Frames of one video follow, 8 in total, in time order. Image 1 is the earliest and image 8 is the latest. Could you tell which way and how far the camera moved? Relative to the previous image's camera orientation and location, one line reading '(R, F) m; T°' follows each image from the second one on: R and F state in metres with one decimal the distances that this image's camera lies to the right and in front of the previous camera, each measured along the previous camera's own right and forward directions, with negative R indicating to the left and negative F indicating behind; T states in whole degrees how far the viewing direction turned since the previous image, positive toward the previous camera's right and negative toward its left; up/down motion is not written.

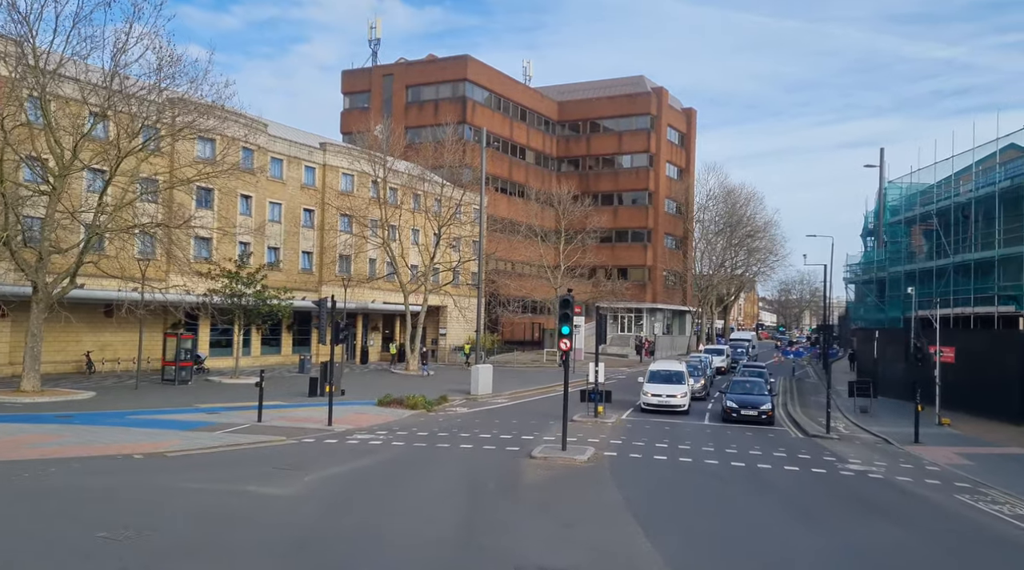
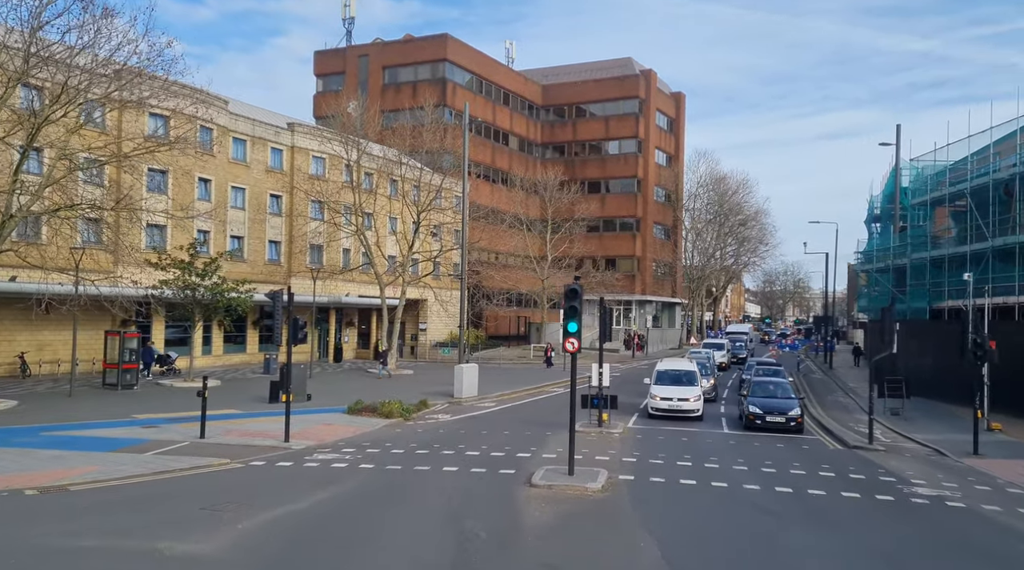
(-0.2, +3.2) m; +1°
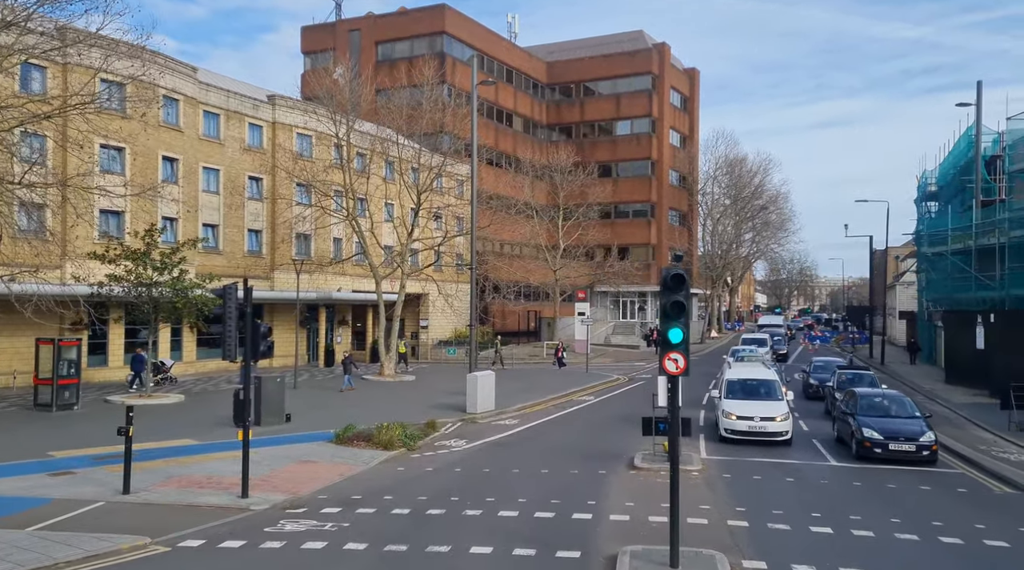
(-0.8, +5.0) m; 0°
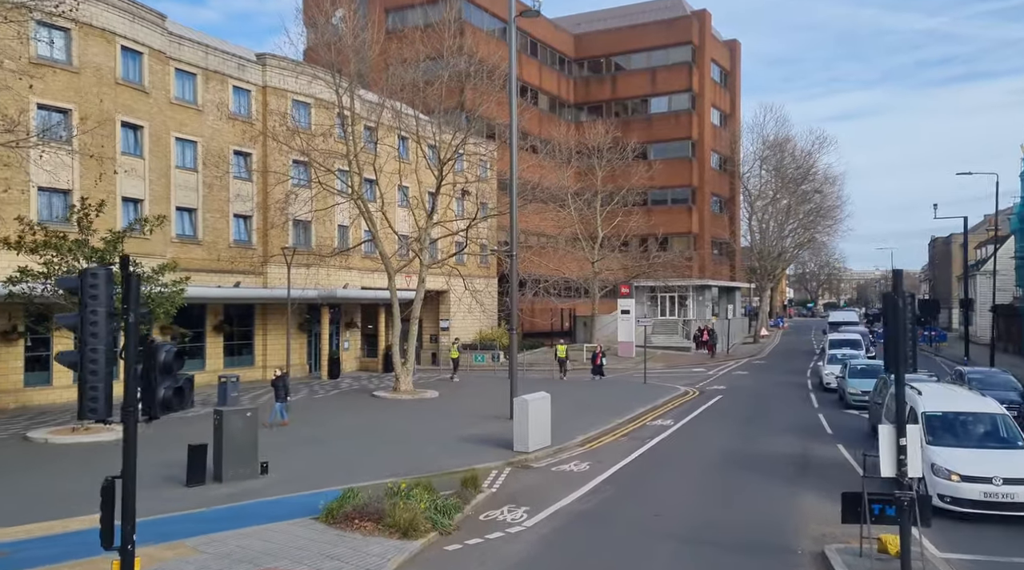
(-1.1, +6.3) m; -1°
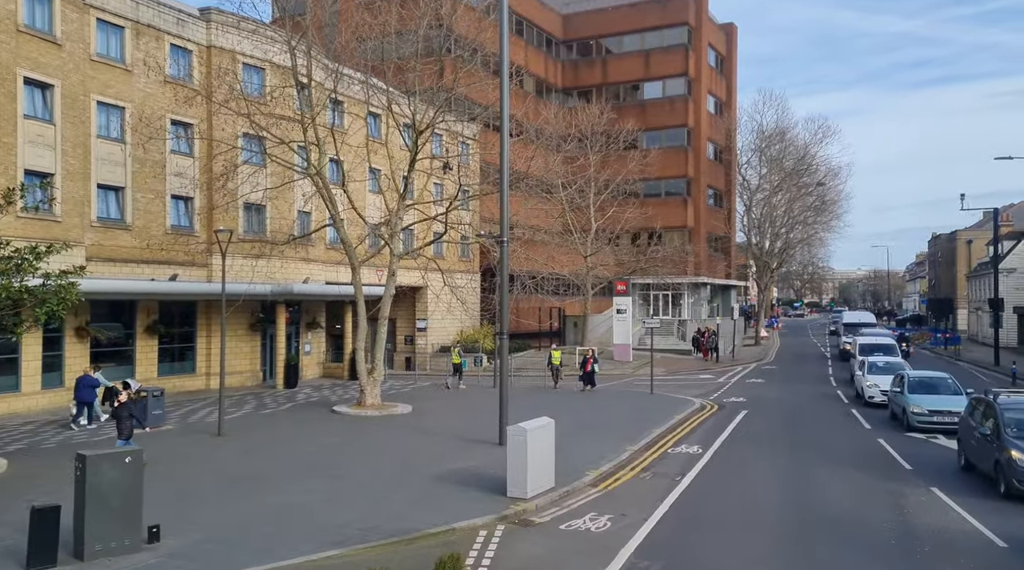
(-0.2, +4.2) m; +2°
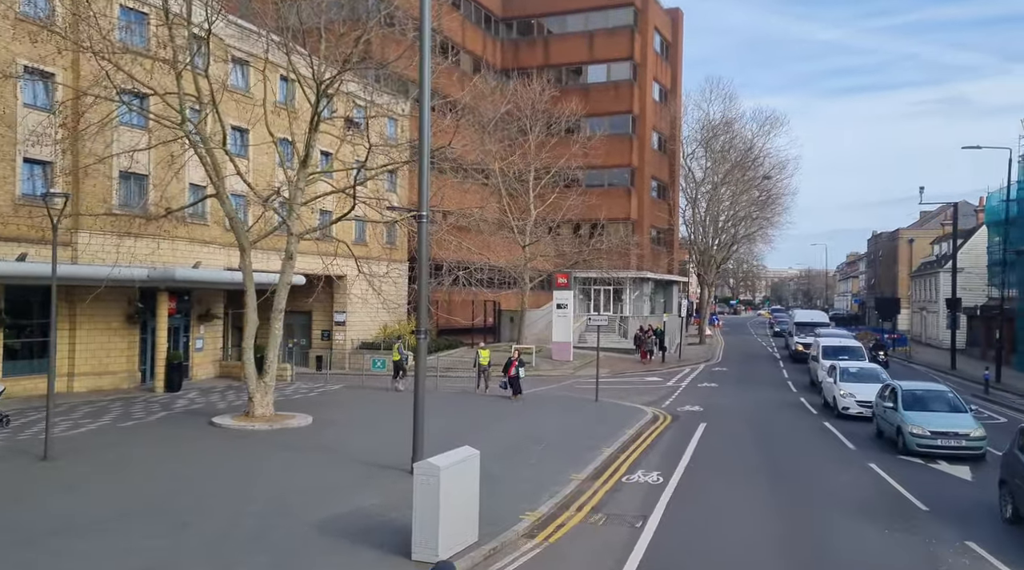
(+0.3, +3.5) m; +5°
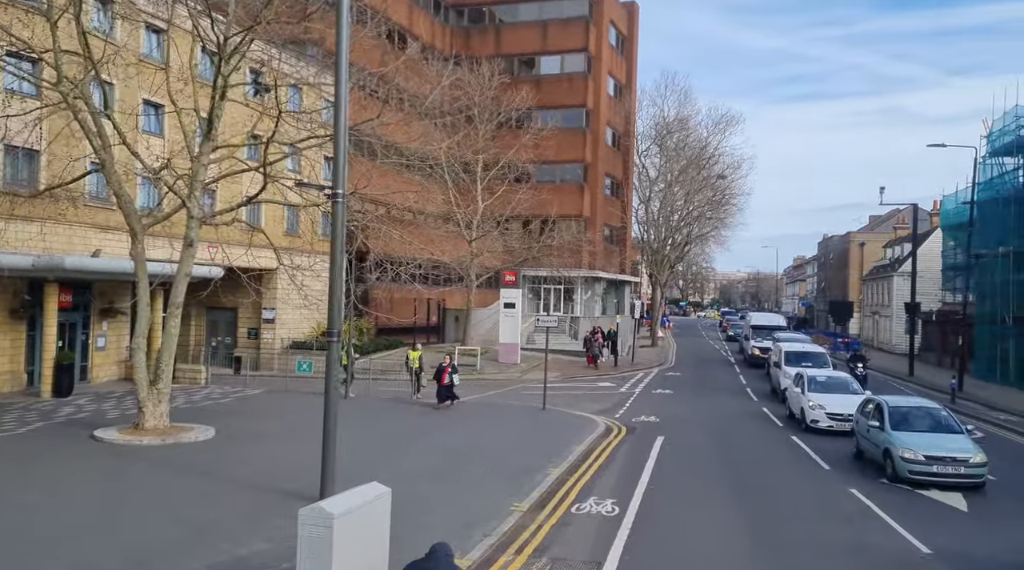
(+0.3, +2.2) m; +4°
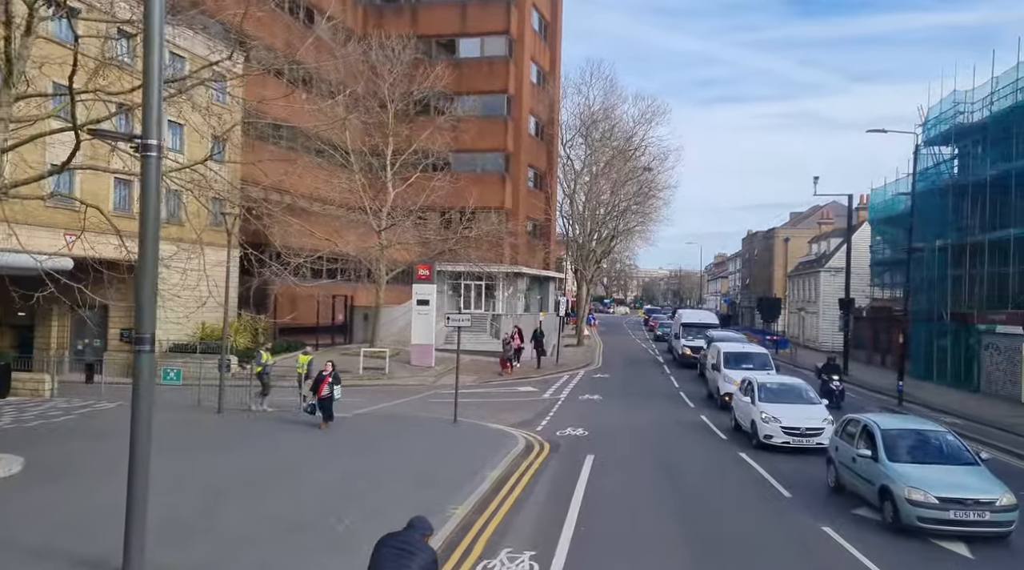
(+0.5, +2.9) m; +6°
